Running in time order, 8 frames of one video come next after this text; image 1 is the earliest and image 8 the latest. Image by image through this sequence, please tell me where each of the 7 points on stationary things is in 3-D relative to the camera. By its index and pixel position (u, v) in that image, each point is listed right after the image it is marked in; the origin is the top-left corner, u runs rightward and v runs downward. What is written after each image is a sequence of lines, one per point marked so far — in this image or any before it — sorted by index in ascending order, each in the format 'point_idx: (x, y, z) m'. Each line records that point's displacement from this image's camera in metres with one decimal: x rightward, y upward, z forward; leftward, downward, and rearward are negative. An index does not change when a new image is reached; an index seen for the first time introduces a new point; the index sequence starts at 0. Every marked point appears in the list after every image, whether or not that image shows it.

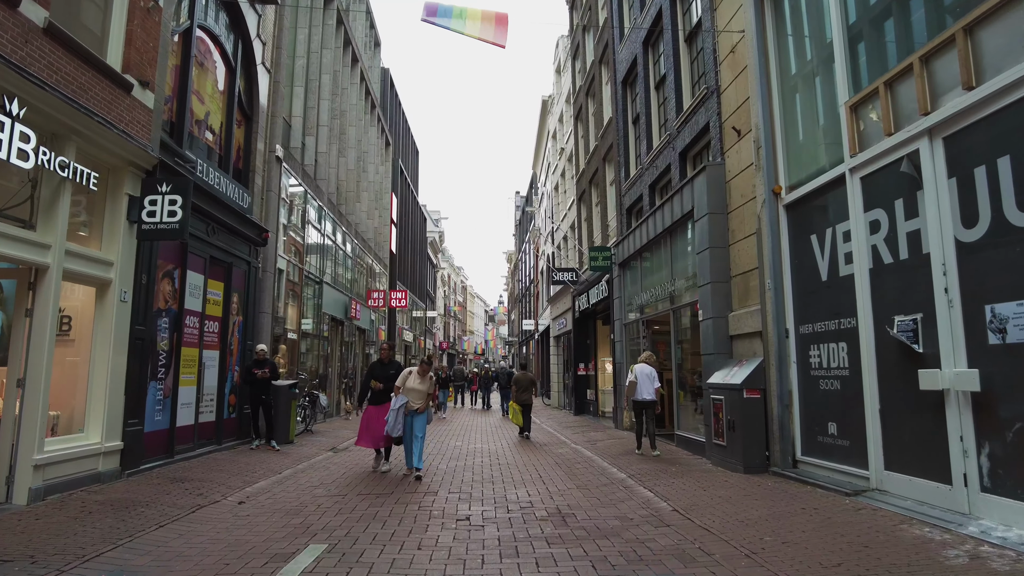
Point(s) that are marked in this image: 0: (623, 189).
0: (+2.7, +2.4, +16.5) m
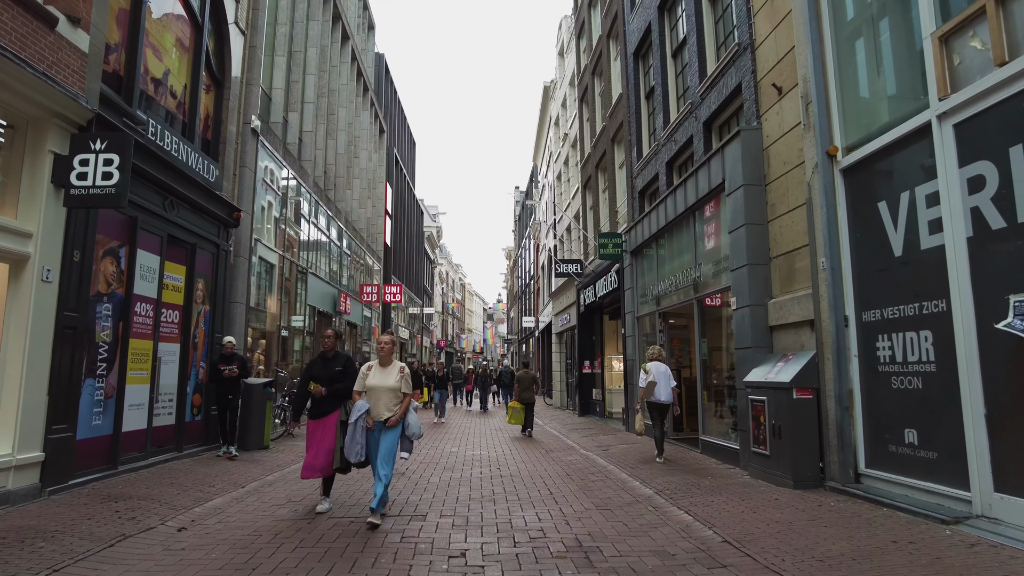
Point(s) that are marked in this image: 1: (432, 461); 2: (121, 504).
0: (+2.8, +2.6, +15.1) m
1: (-1.1, -2.5, +9.4) m
2: (-3.5, -1.9, +6.0) m
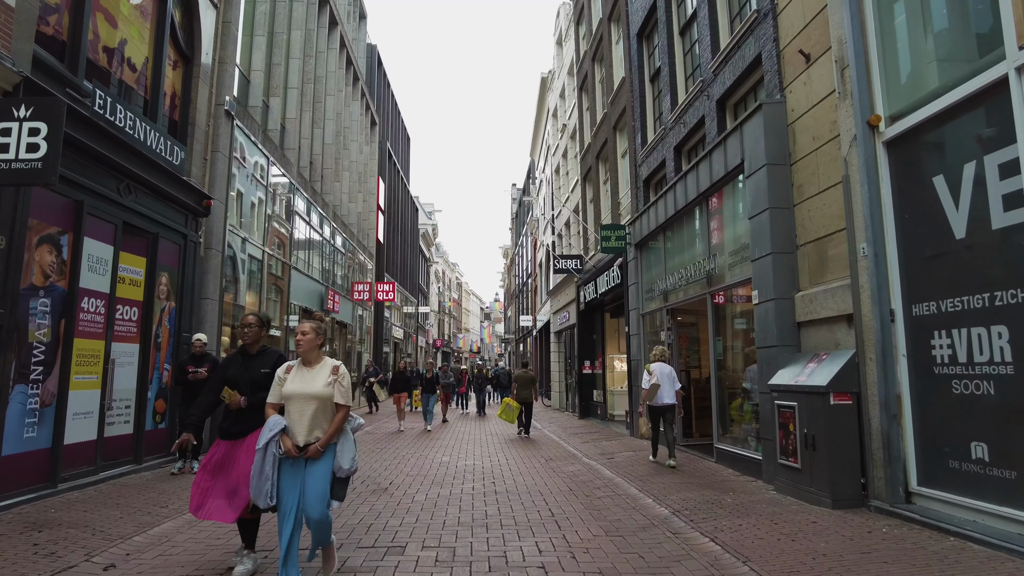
0: (+2.7, +2.7, +14.2) m
1: (-1.1, -2.4, +8.5) m
2: (-3.5, -1.9, +5.1) m
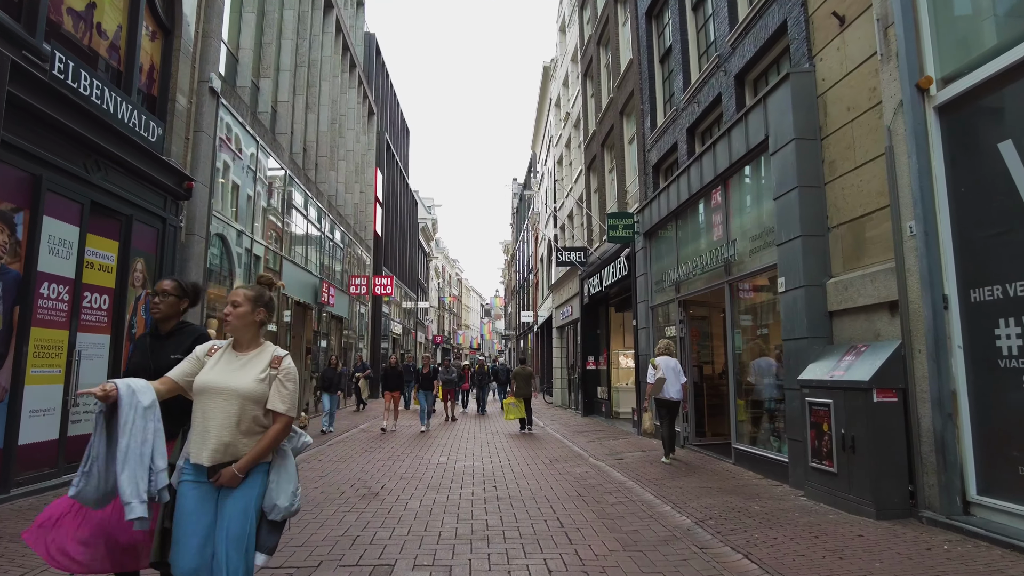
0: (+2.7, +2.9, +13.5) m
1: (-1.1, -2.2, +7.8) m
2: (-3.5, -1.7, +4.4) m
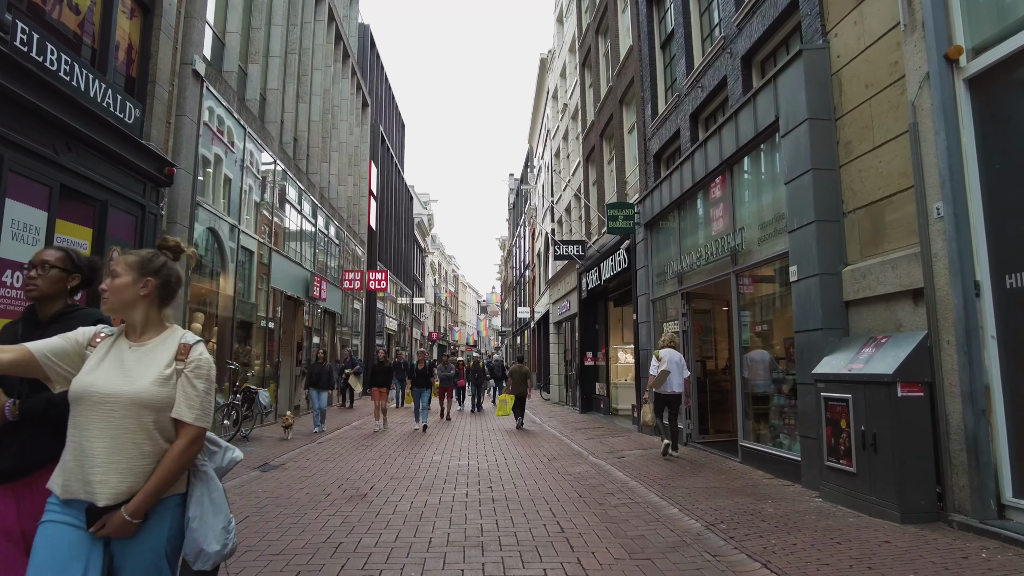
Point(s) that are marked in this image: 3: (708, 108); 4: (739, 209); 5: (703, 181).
0: (+2.7, +3.1, +13.1) m
1: (-1.1, -2.1, +7.4) m
2: (-3.5, -1.6, +4.0) m
3: (+3.1, +2.8, +10.5) m
4: (+3.1, +1.0, +8.9) m
5: (+2.9, +1.6, +10.1) m
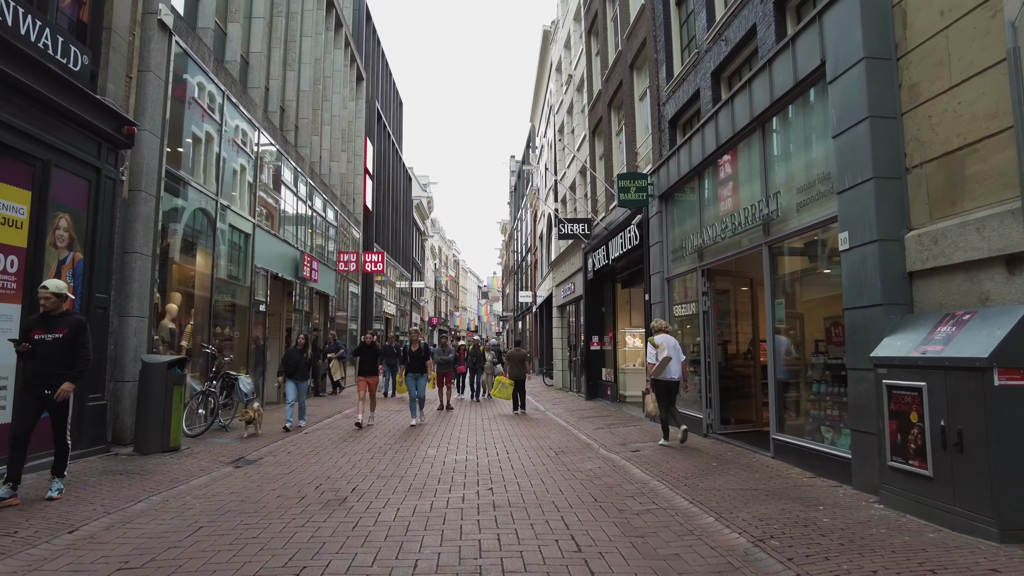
0: (+2.7, +3.5, +12.1) m
1: (-1.1, -1.8, +6.5) m
2: (-3.5, -1.4, +3.0) m
3: (+3.1, +3.2, +9.5) m
4: (+3.1, +1.4, +7.9) m
5: (+2.9, +2.0, +9.1) m
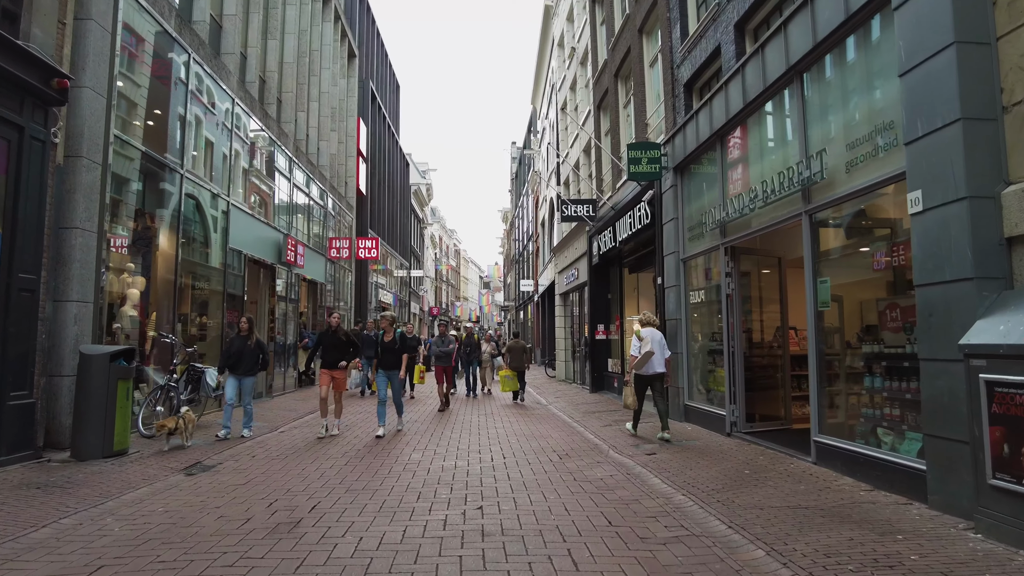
0: (+2.7, +3.7, +10.9) m
1: (-1.1, -1.6, +5.4) m
2: (-3.6, -1.3, +1.9) m
3: (+3.1, +3.4, +8.3) m
4: (+3.0, +1.6, +6.7) m
5: (+2.9, +2.2, +7.9) m
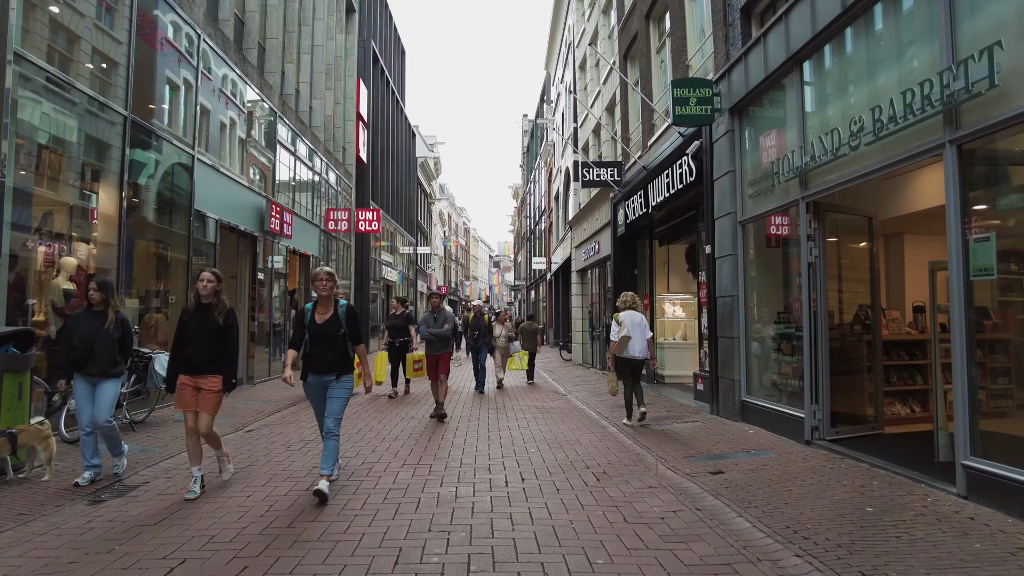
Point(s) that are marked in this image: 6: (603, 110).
0: (+2.9, +4.1, +8.8) m
1: (-1.0, -1.4, +3.5) m
2: (-3.5, -1.1, +0.1) m
3: (+3.3, +3.7, +6.2) m
4: (+3.2, +1.9, +4.8) m
5: (+3.1, +2.5, +5.9) m
6: (+2.4, +4.8, +17.9) m
